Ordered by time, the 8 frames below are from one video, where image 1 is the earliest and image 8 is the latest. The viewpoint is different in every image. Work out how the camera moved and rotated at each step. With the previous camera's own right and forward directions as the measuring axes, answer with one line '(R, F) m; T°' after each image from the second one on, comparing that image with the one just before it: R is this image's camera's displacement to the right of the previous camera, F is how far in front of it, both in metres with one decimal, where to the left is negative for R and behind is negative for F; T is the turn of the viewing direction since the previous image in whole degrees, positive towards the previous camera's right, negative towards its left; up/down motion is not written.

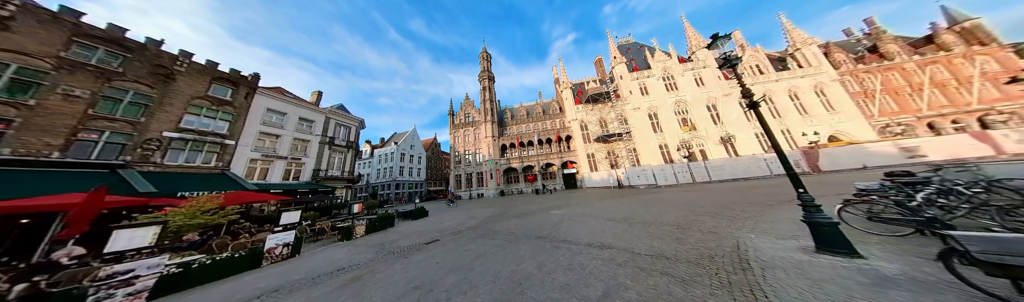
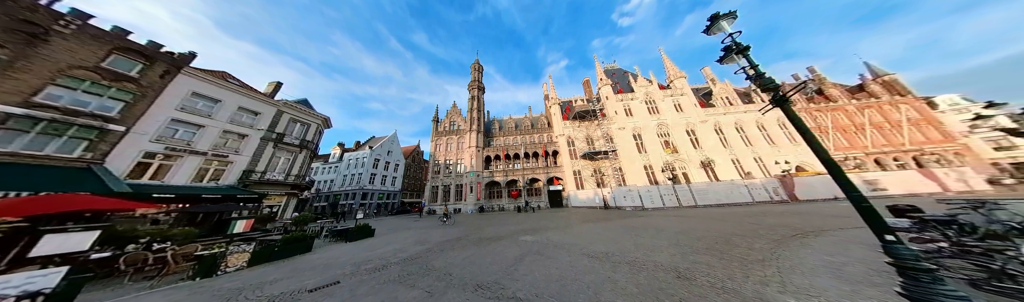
(+1.0, +1.4) m; +3°
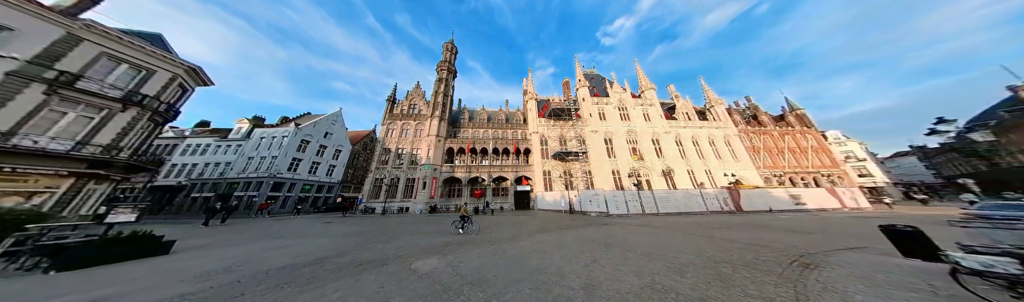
(+2.0, +2.5) m; +7°
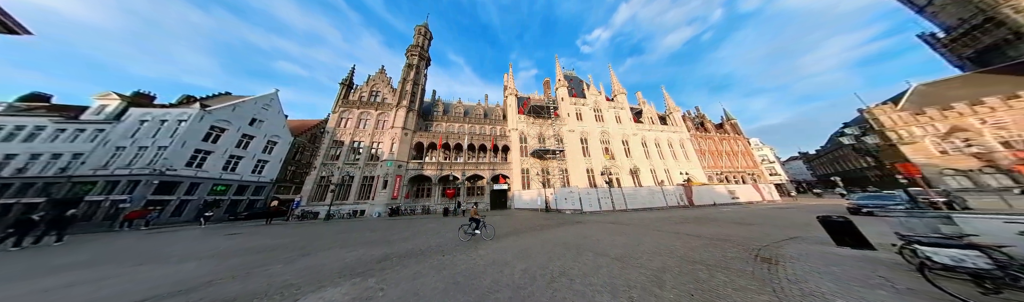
(+0.6, +1.0) m; +8°
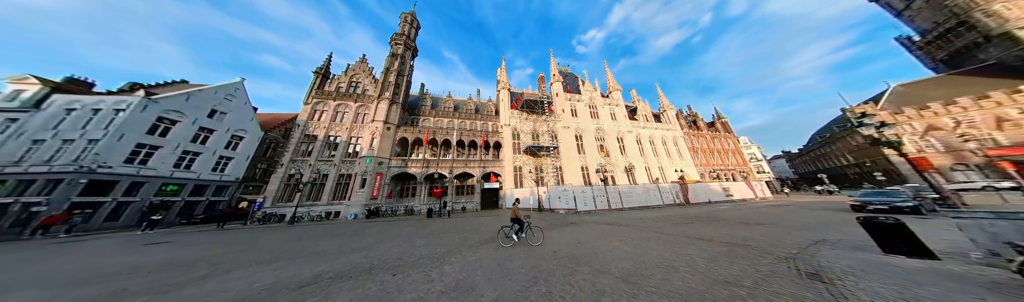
(+0.5, +1.3) m; +2°
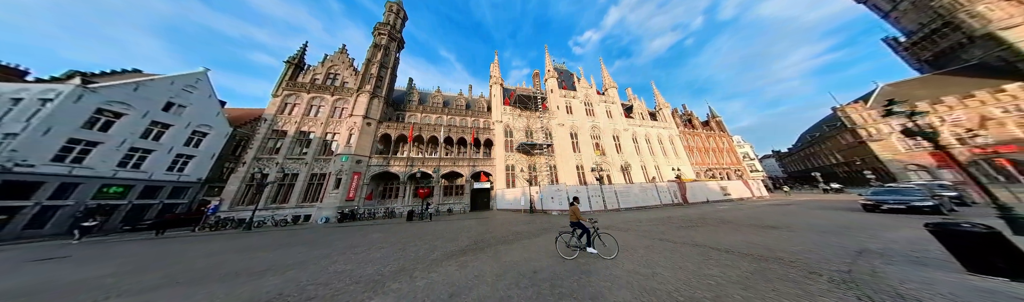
(+0.7, +1.3) m; +1°
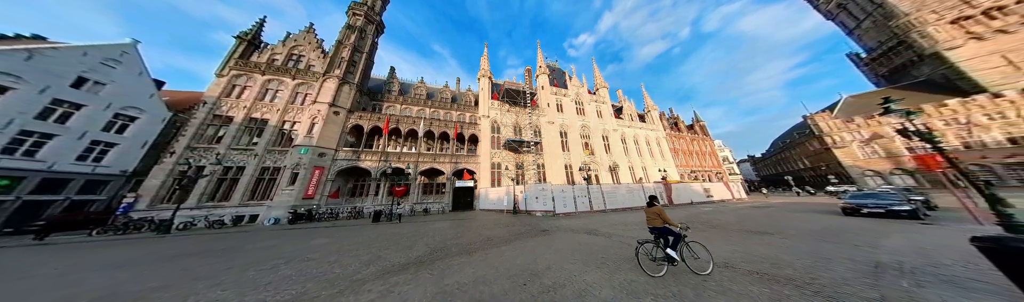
(+0.9, +1.1) m; +3°
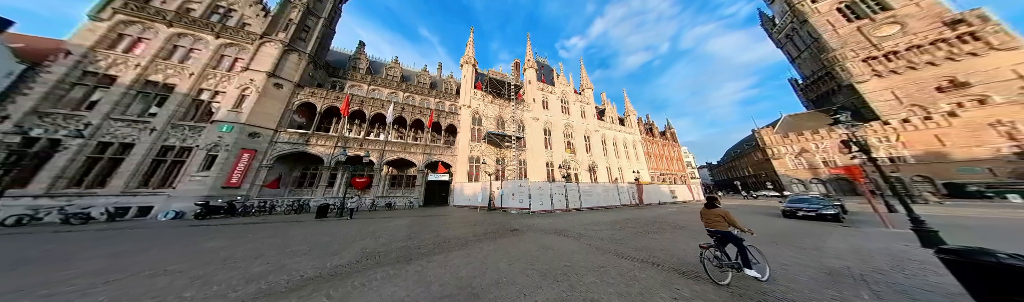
(+0.7, +0.9) m; +6°
